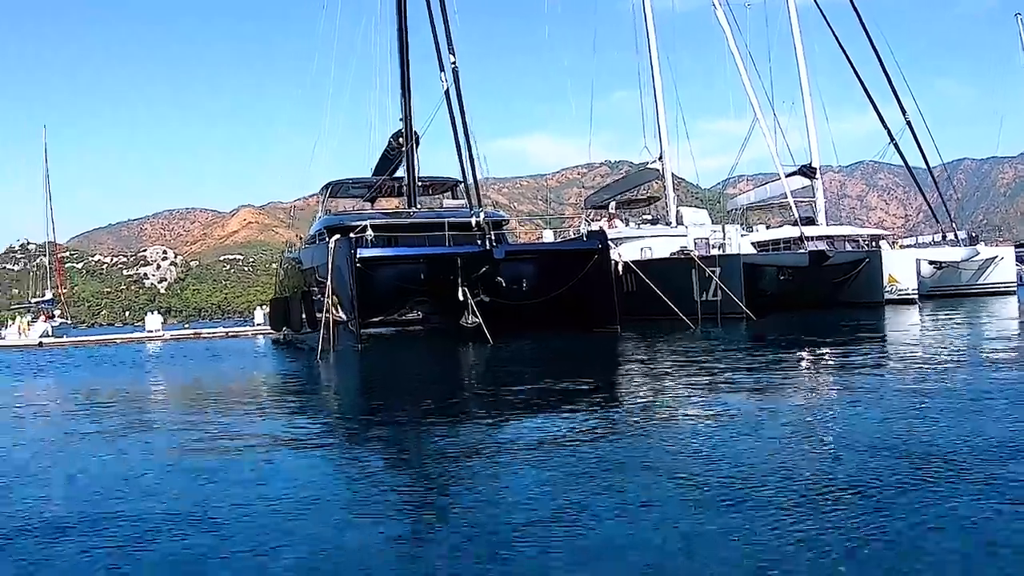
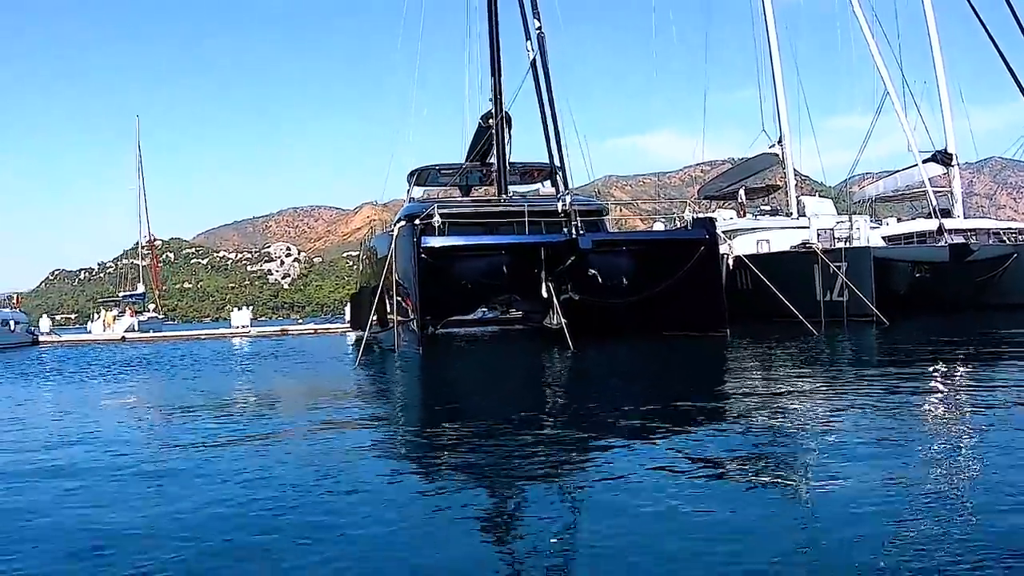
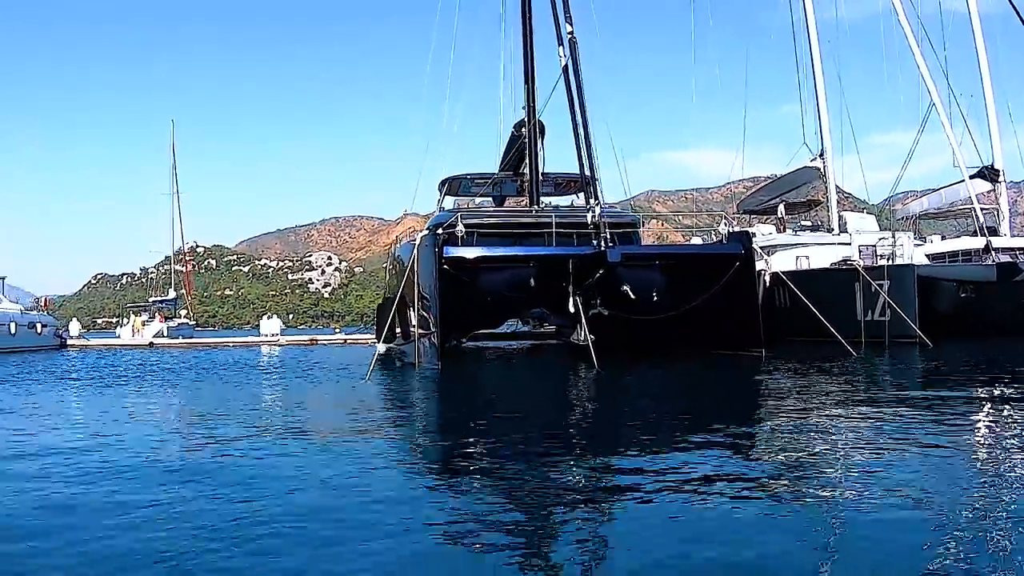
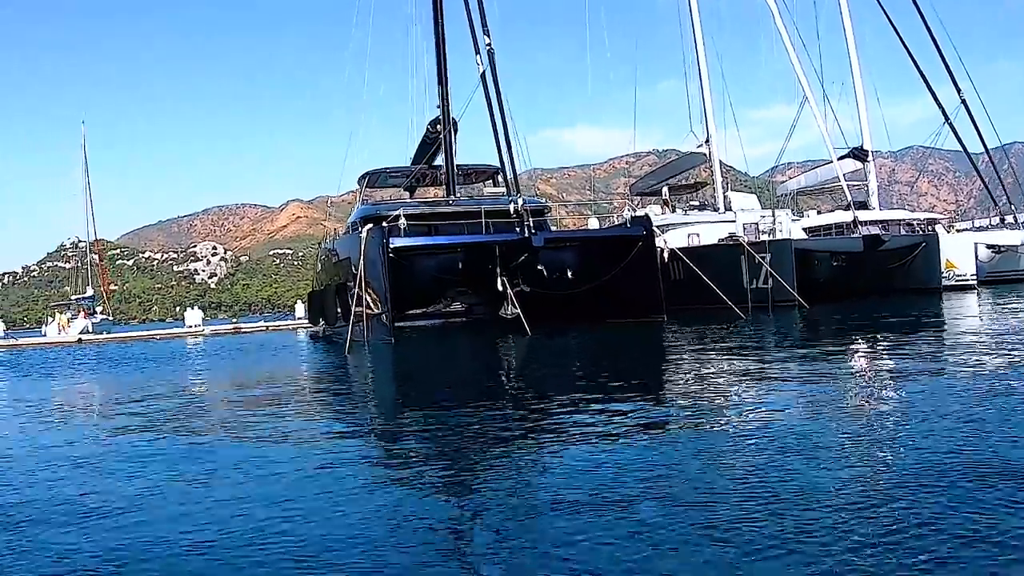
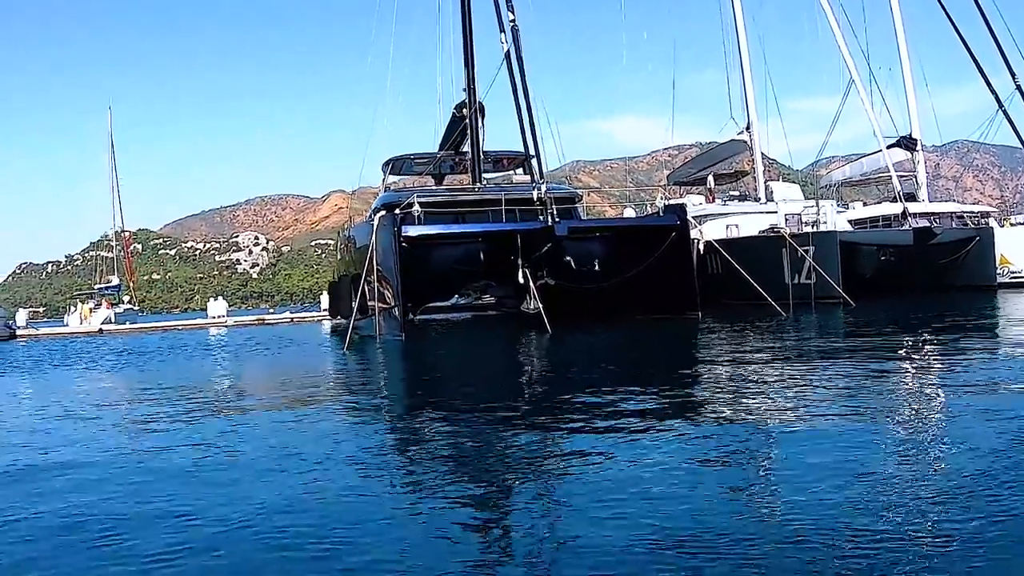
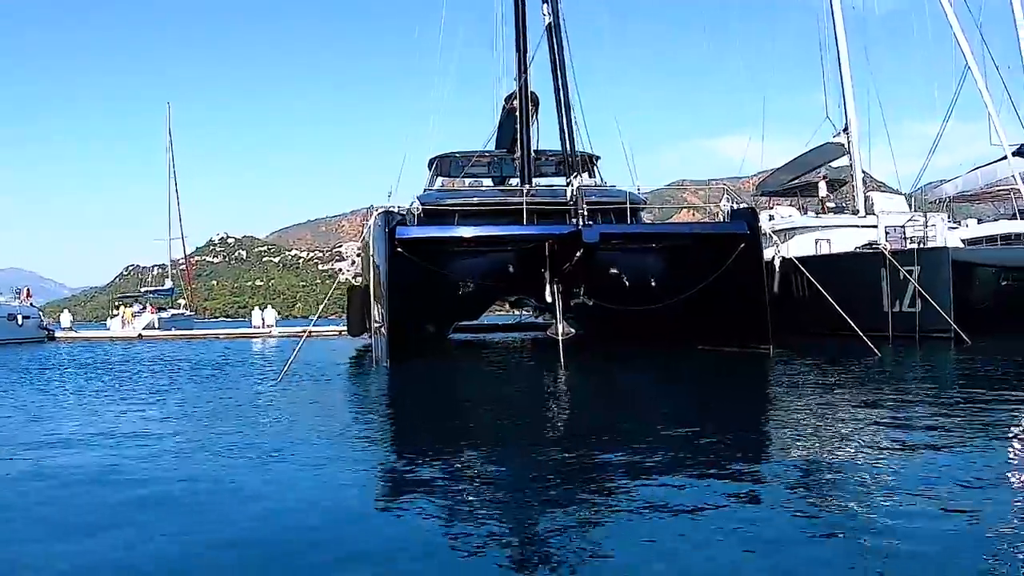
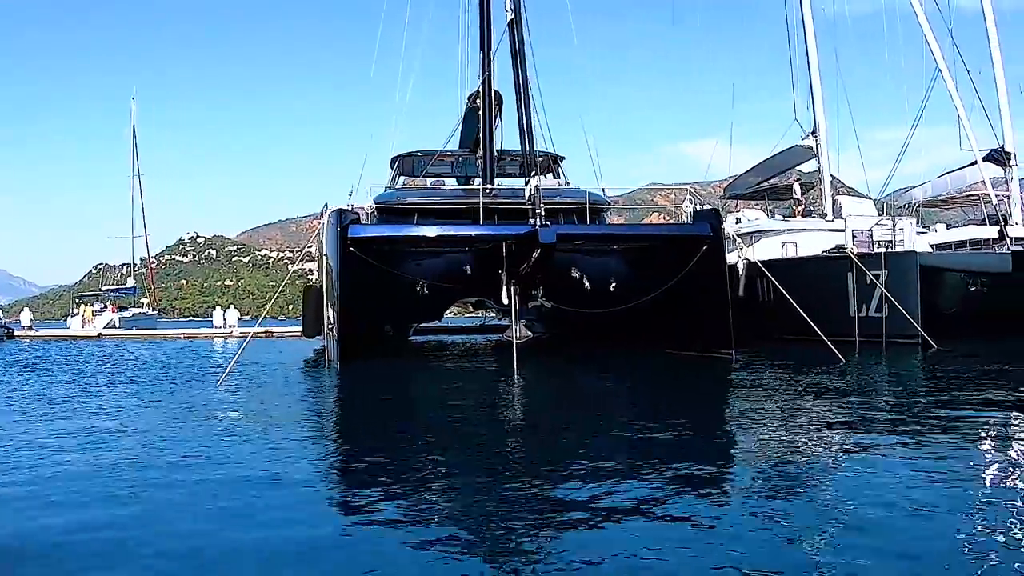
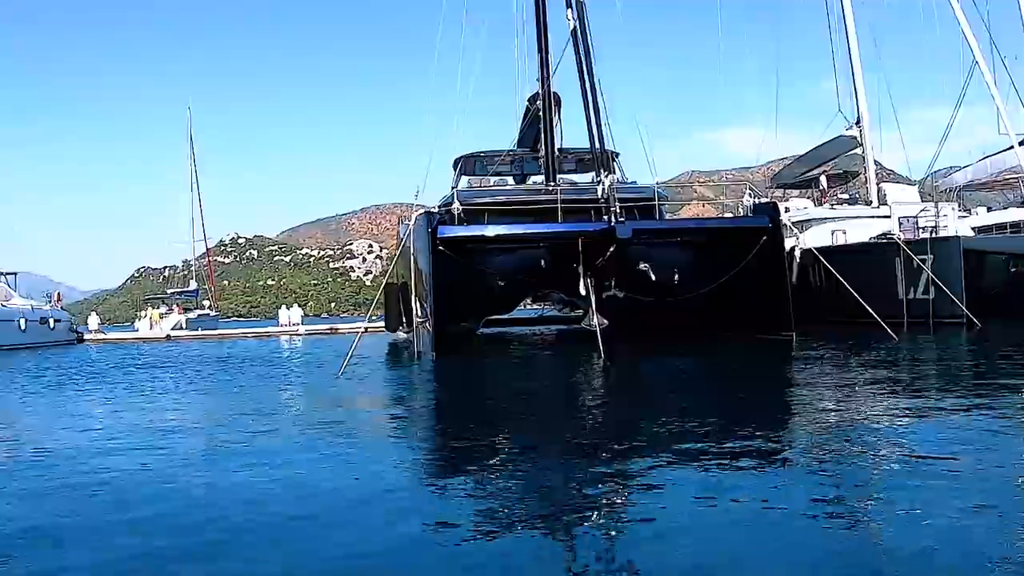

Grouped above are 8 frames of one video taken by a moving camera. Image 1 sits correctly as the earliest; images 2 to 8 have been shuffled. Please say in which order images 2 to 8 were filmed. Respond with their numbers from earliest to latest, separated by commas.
4, 5, 2, 3, 8, 6, 7
